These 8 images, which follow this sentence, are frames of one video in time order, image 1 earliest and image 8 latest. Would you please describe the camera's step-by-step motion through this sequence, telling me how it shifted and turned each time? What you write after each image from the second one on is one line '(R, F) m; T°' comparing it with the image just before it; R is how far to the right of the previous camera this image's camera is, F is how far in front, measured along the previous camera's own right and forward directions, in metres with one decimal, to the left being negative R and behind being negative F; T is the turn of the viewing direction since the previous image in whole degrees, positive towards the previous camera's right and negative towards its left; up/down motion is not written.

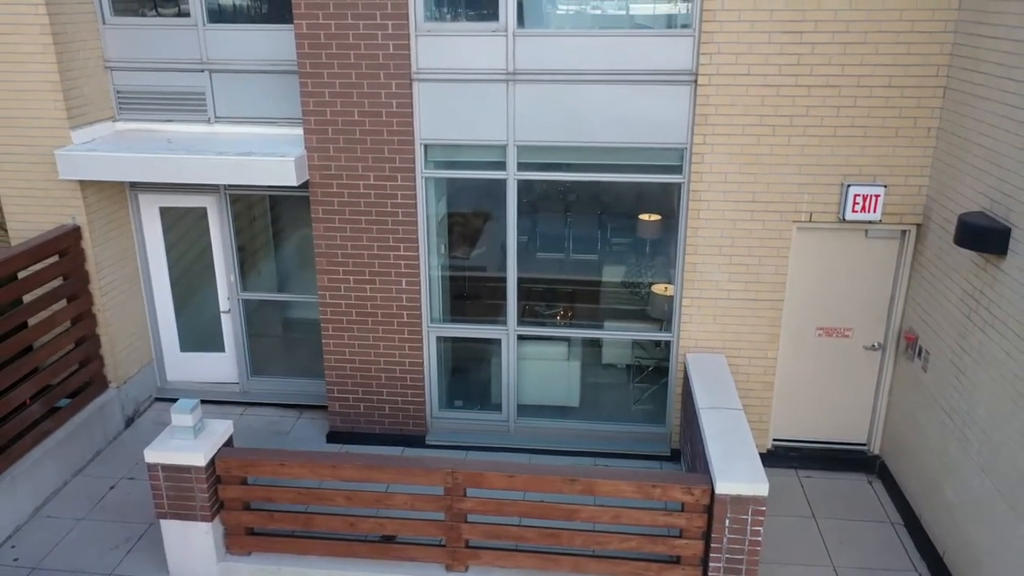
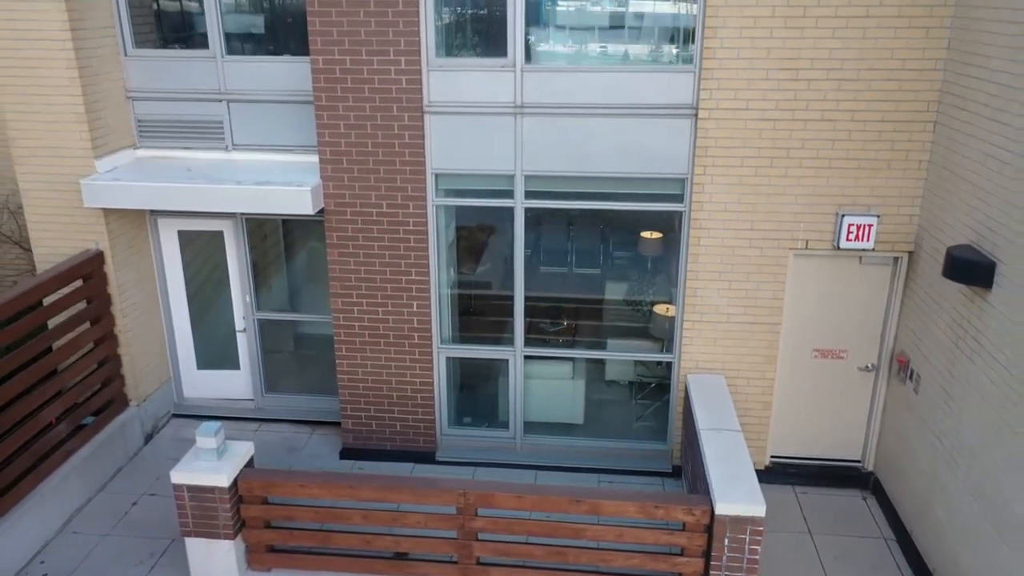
(0.0, -0.2) m; 0°
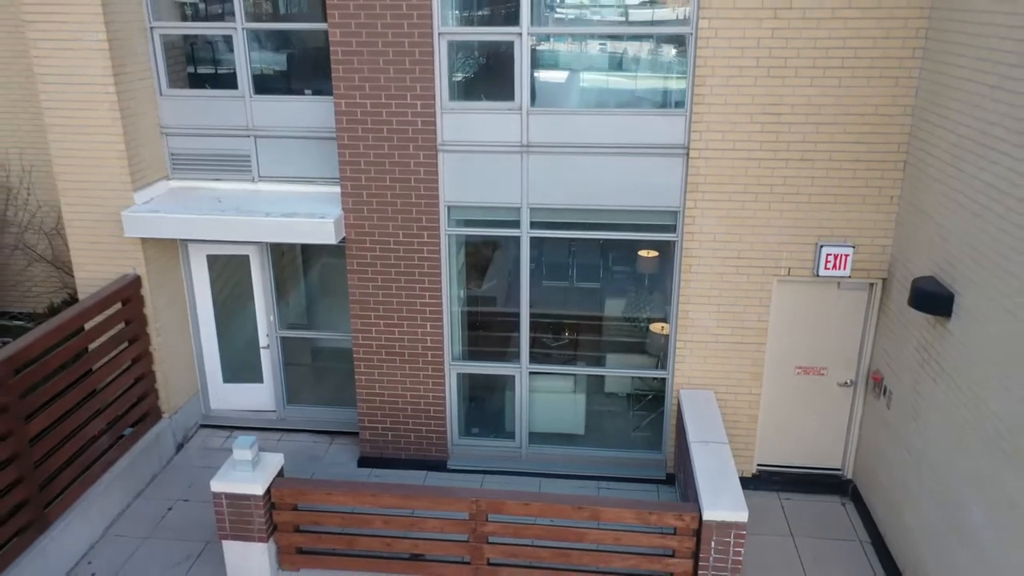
(0.0, -0.5) m; 0°
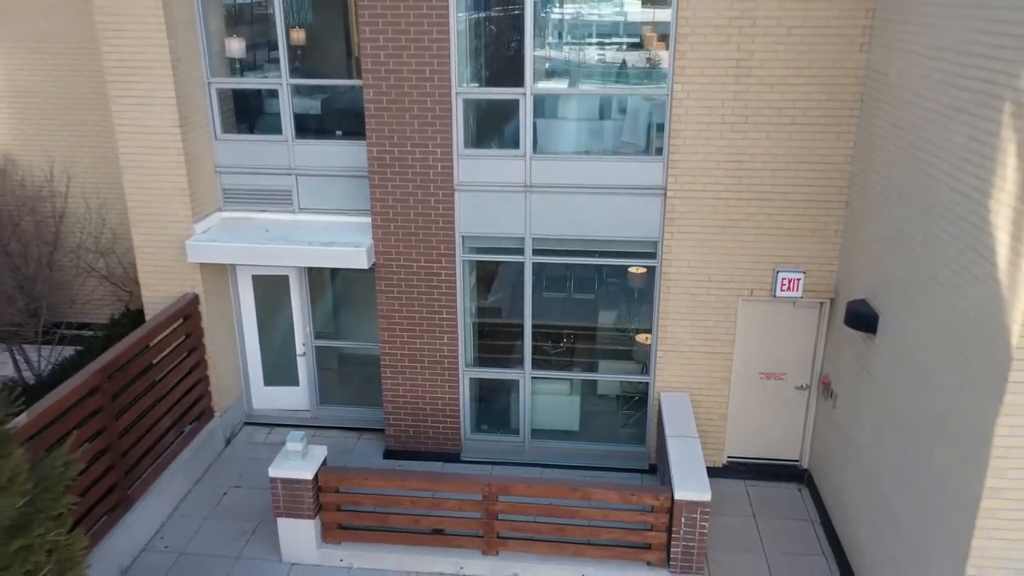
(0.0, -1.2) m; 0°
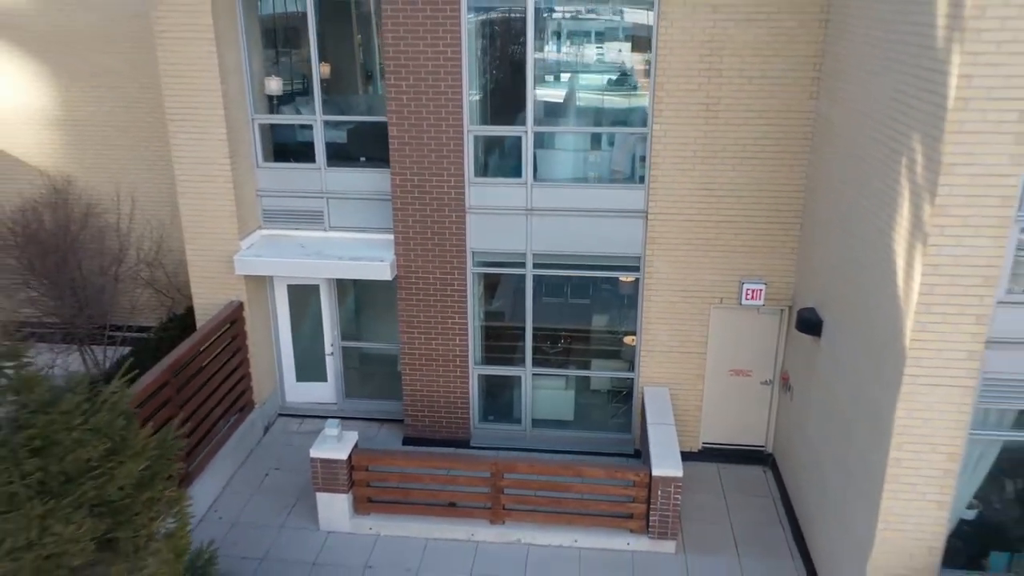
(0.0, -1.2) m; 0°
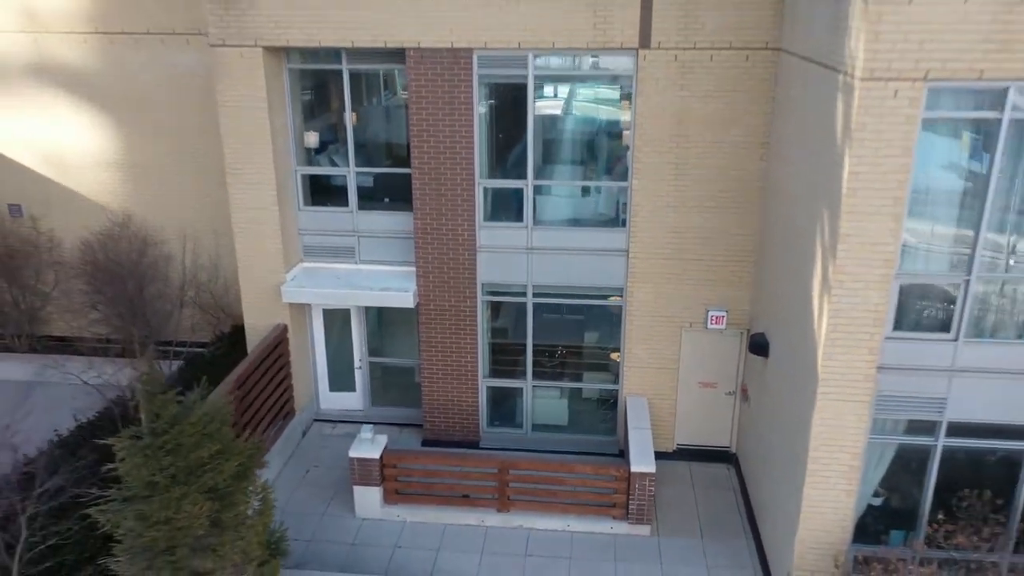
(0.0, -1.7) m; 0°
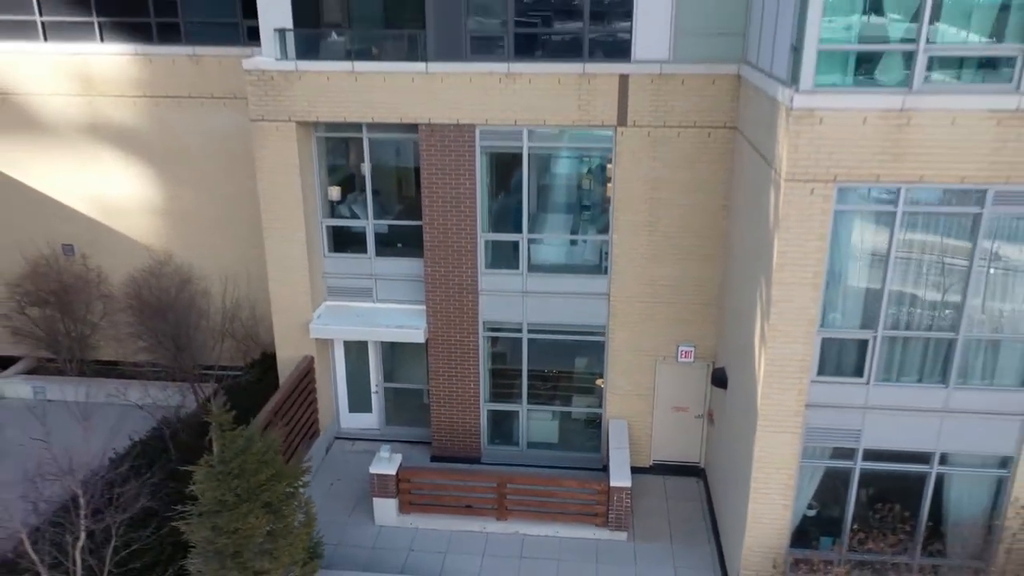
(0.0, -1.7) m; 0°
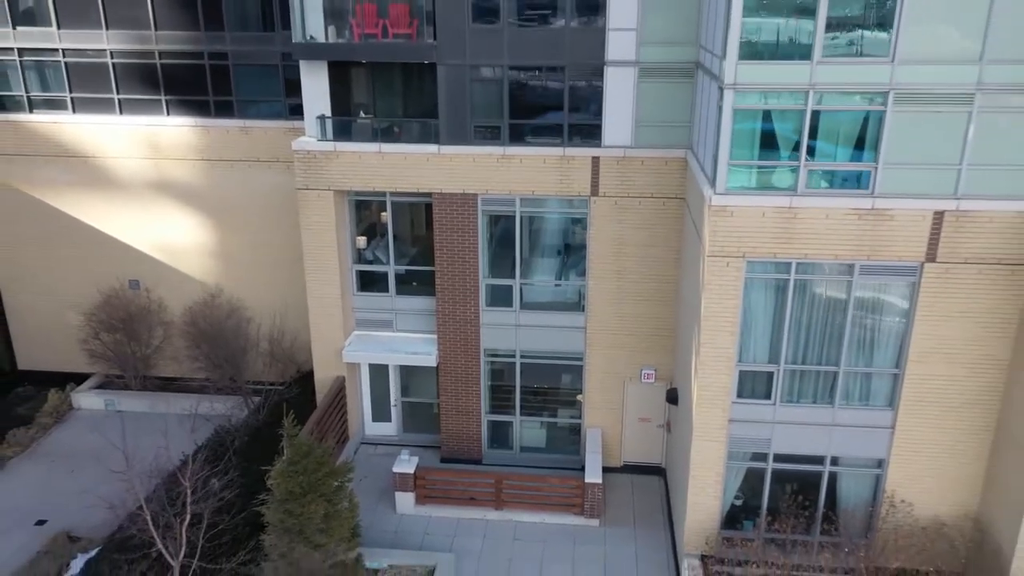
(0.0, -2.8) m; 0°
